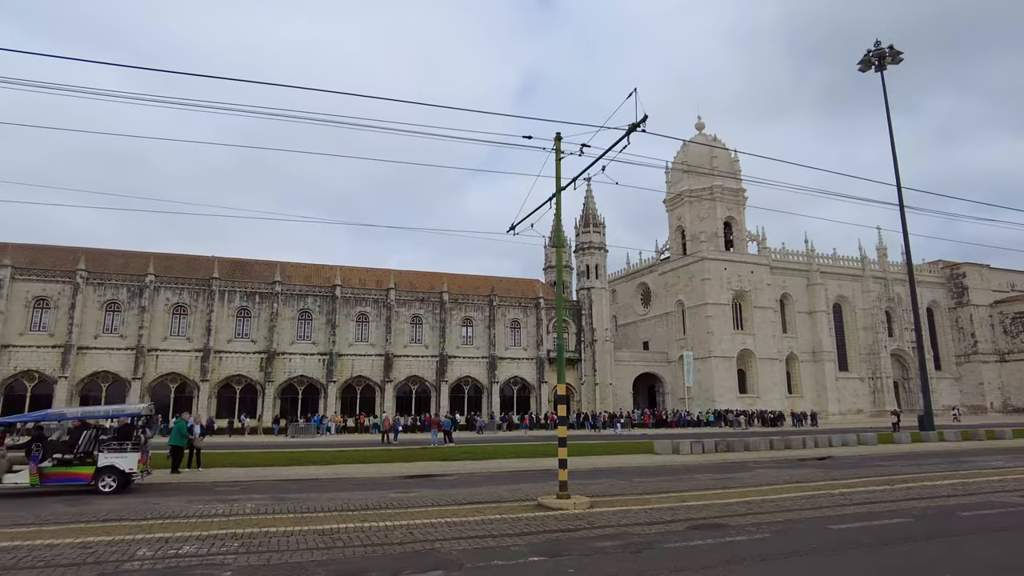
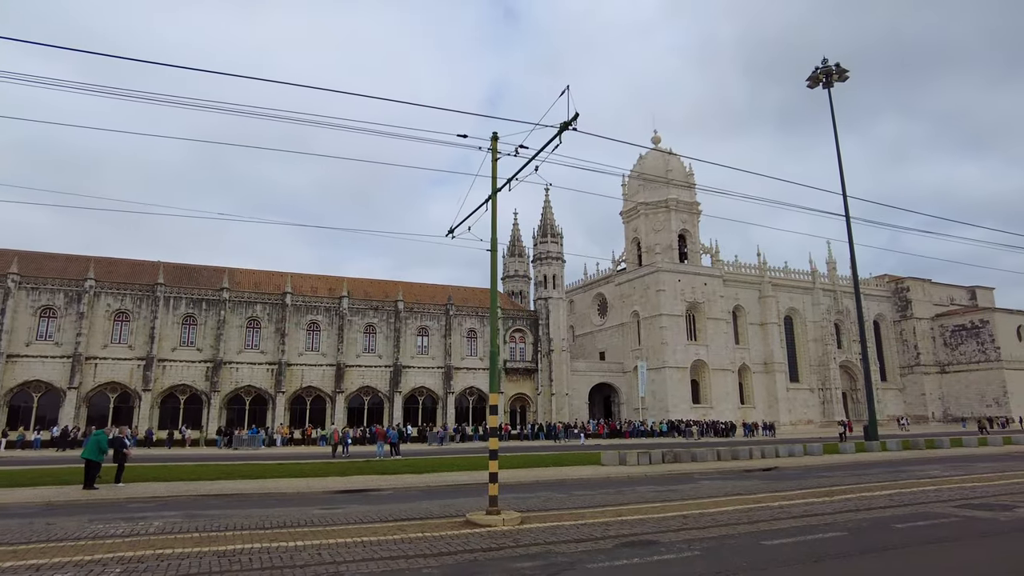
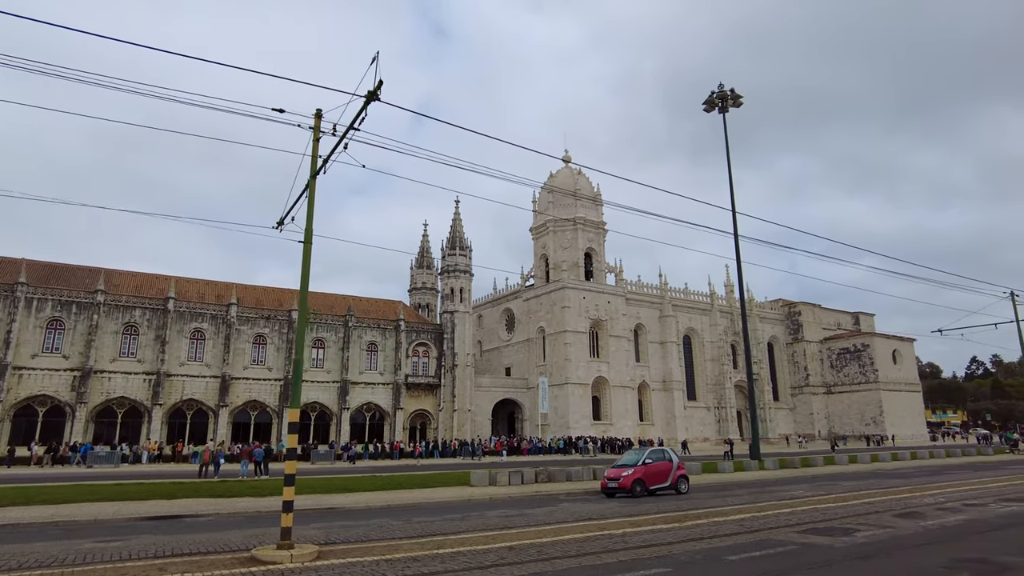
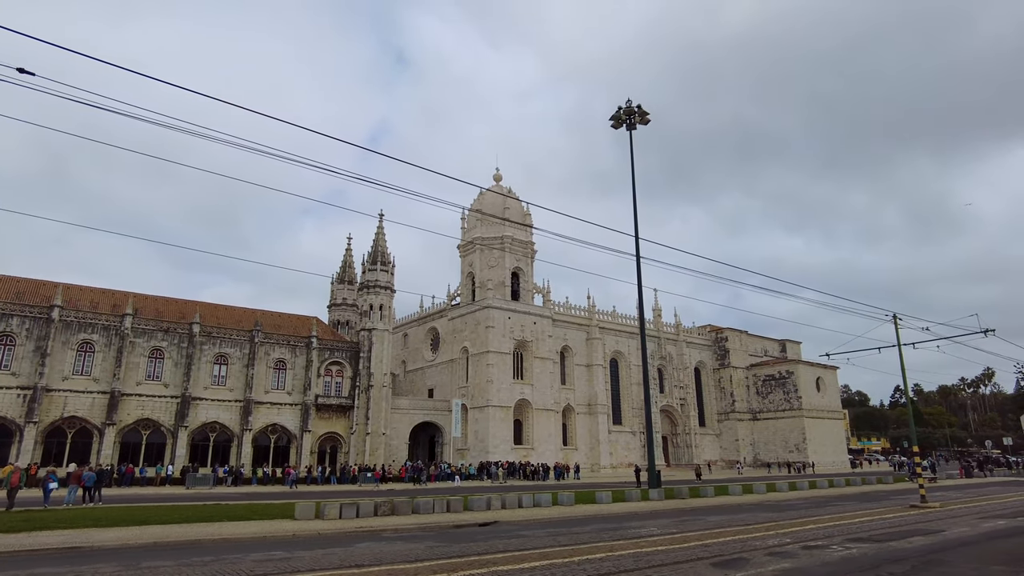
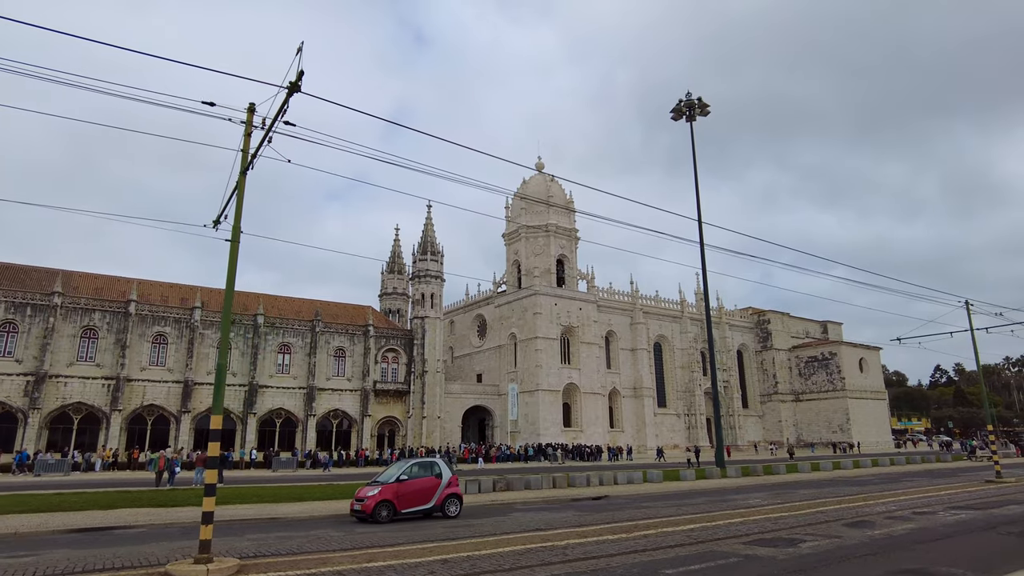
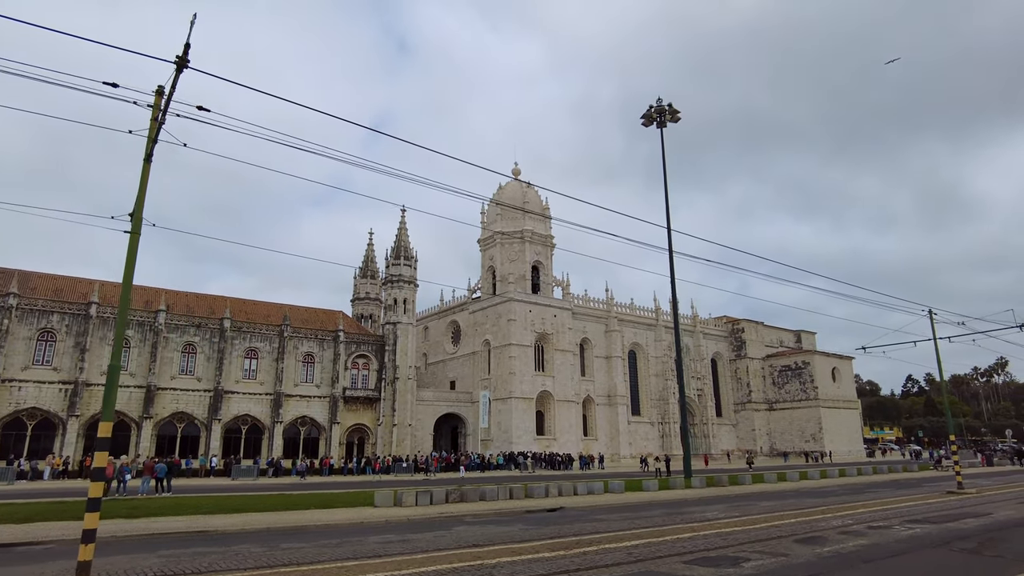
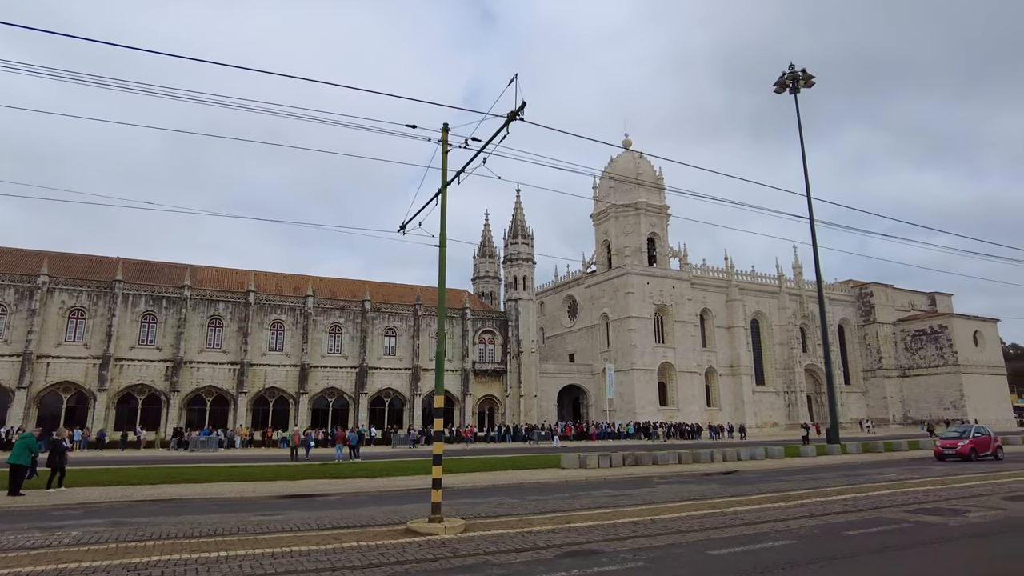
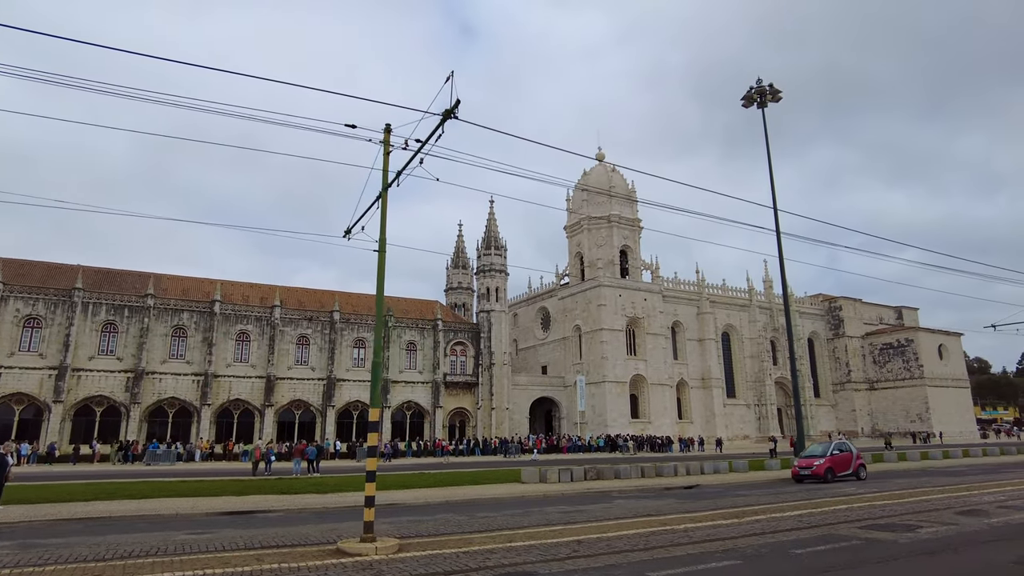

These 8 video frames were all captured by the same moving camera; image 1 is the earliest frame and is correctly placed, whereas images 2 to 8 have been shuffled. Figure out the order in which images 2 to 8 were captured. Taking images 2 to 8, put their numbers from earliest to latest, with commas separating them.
2, 7, 8, 3, 5, 6, 4
